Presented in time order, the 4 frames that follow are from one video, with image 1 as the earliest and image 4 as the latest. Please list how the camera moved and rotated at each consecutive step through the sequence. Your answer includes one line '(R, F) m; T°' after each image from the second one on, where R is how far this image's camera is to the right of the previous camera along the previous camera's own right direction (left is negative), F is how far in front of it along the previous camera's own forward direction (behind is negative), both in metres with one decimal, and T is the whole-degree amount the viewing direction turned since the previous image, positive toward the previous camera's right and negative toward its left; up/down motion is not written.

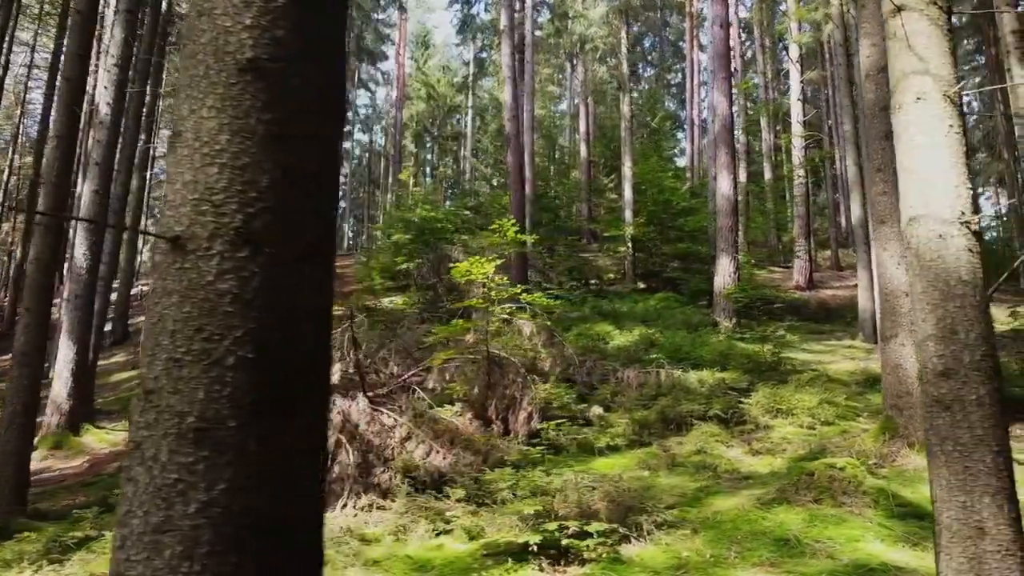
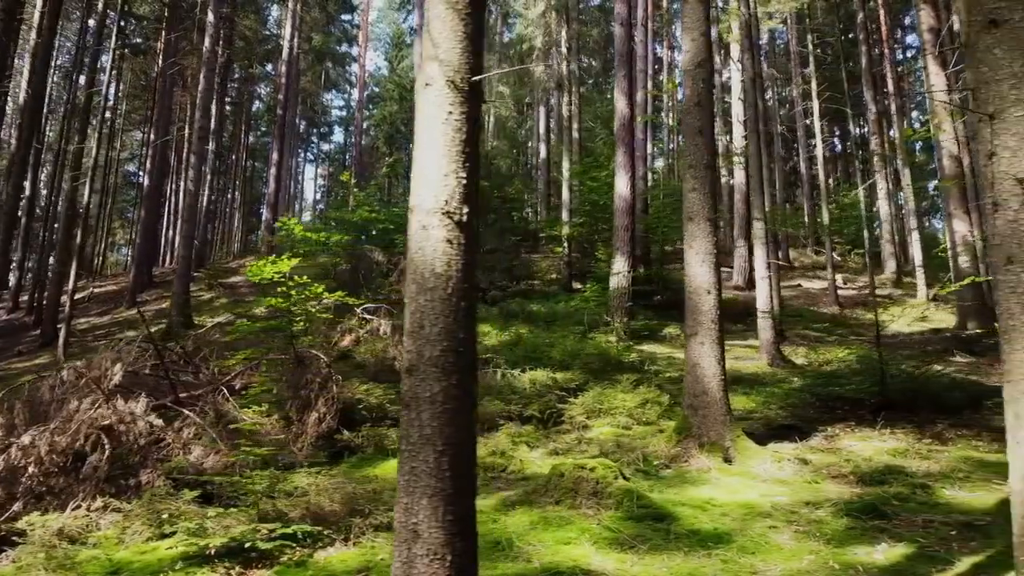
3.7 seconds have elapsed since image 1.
(+1.8, +0.1) m; 0°
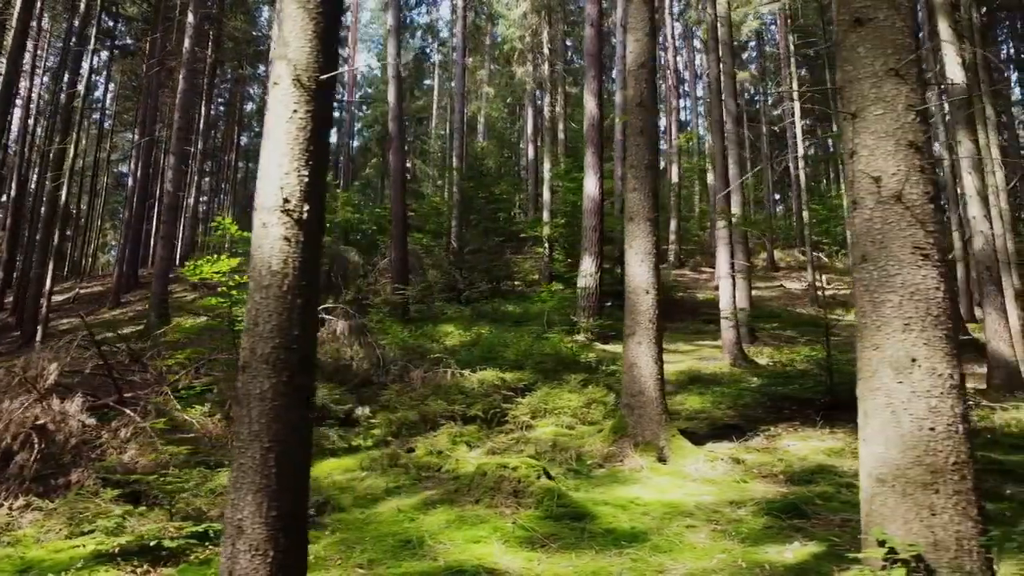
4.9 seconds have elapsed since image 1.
(+0.6, 0.0) m; 0°
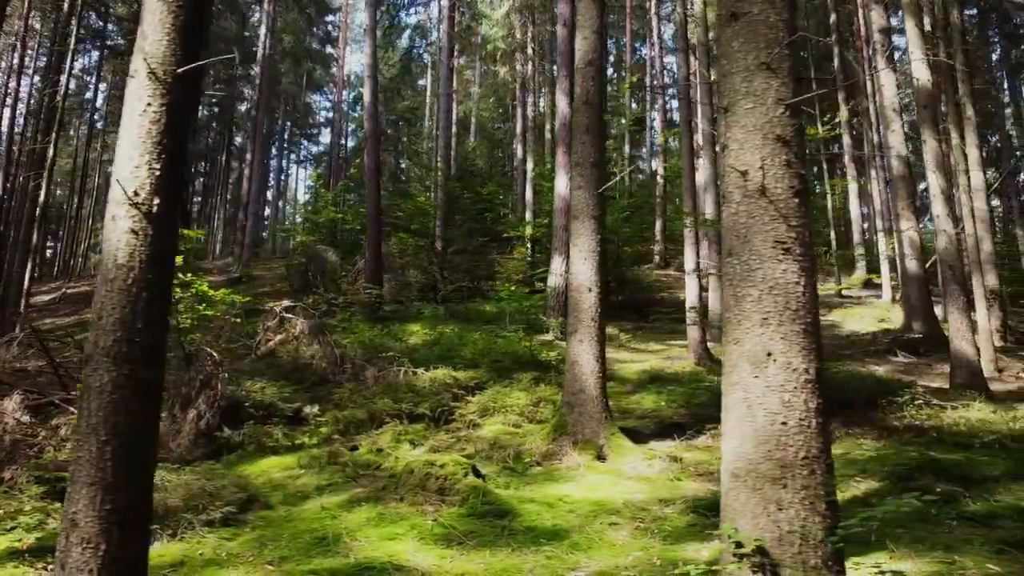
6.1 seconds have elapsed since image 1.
(+0.5, 0.0) m; 0°
